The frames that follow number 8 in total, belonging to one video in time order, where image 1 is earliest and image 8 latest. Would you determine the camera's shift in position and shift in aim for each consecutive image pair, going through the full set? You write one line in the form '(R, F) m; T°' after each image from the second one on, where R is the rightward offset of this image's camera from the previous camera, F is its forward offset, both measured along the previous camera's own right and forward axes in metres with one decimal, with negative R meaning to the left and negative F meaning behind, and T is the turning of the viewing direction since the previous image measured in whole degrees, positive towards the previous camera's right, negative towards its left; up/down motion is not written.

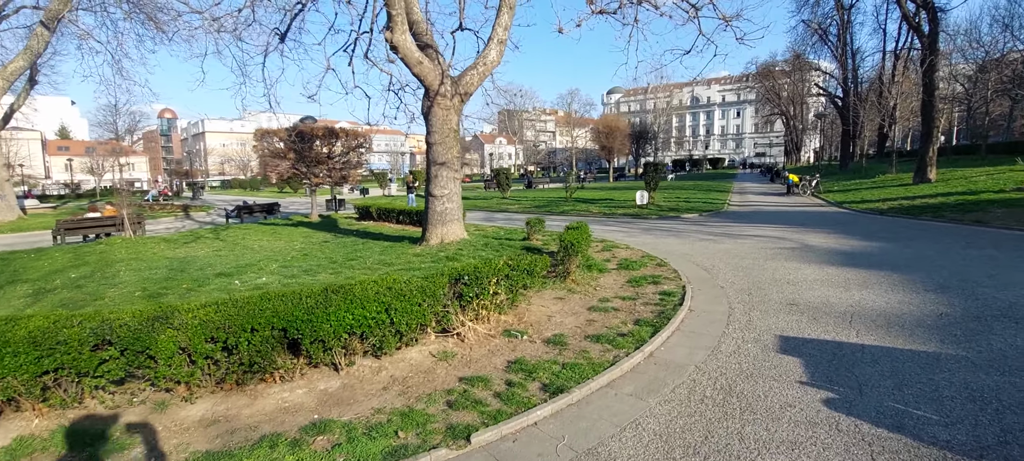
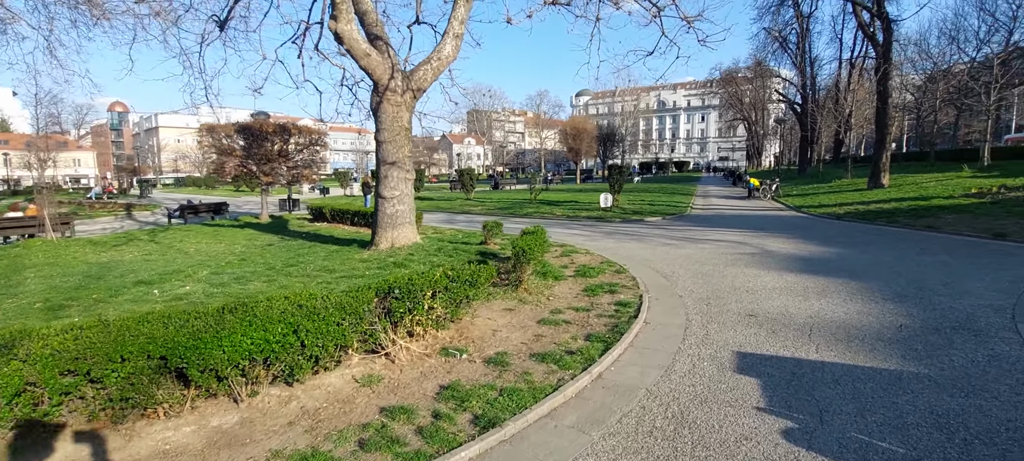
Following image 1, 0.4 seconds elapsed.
(+0.3, +0.5) m; +3°
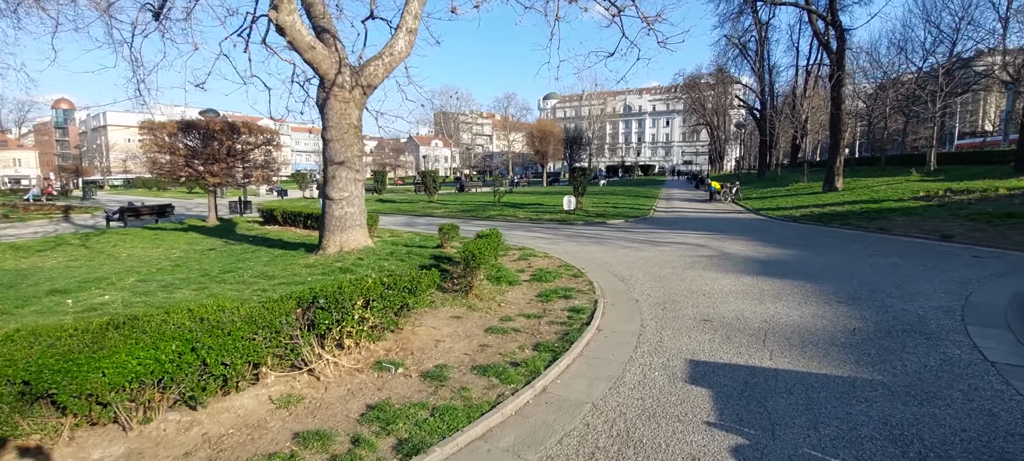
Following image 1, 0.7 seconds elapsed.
(+0.3, +0.3) m; +3°
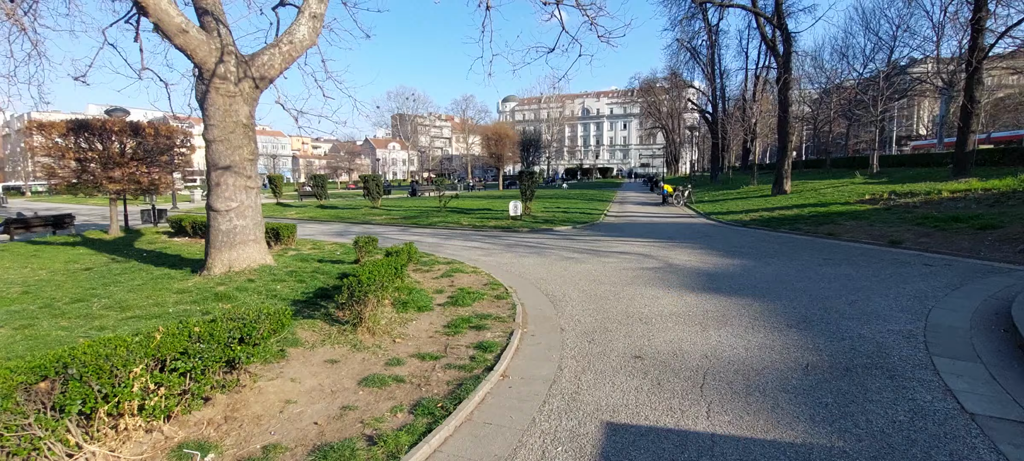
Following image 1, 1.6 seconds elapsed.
(+0.7, +1.1) m; +4°
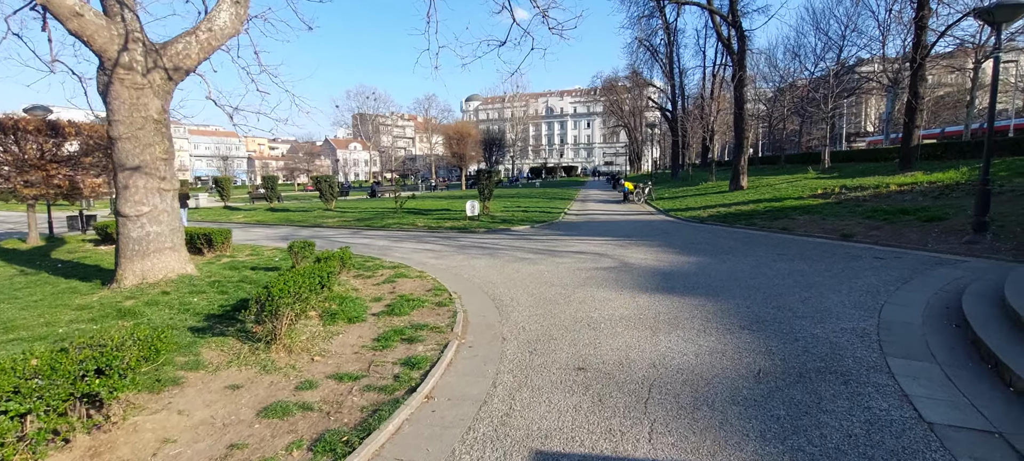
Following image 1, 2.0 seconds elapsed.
(+0.3, +0.5) m; +4°
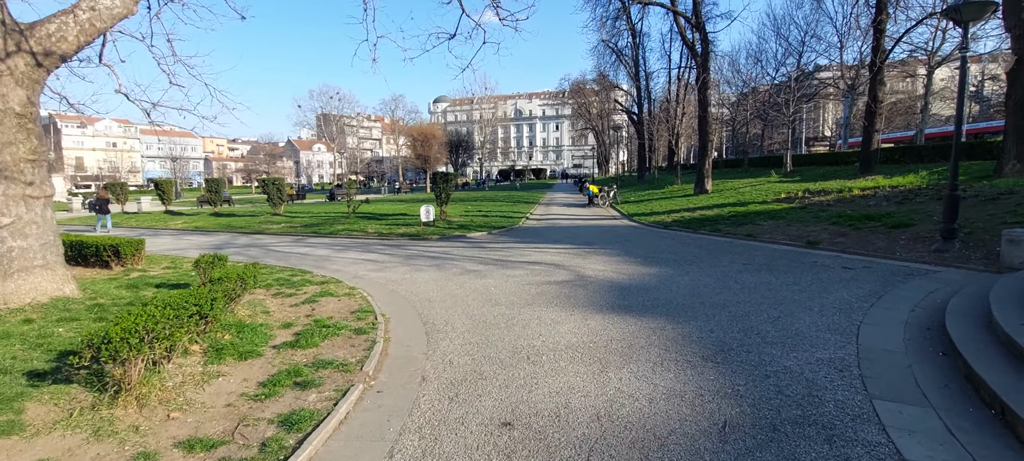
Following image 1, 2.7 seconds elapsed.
(+0.4, +0.9) m; +3°
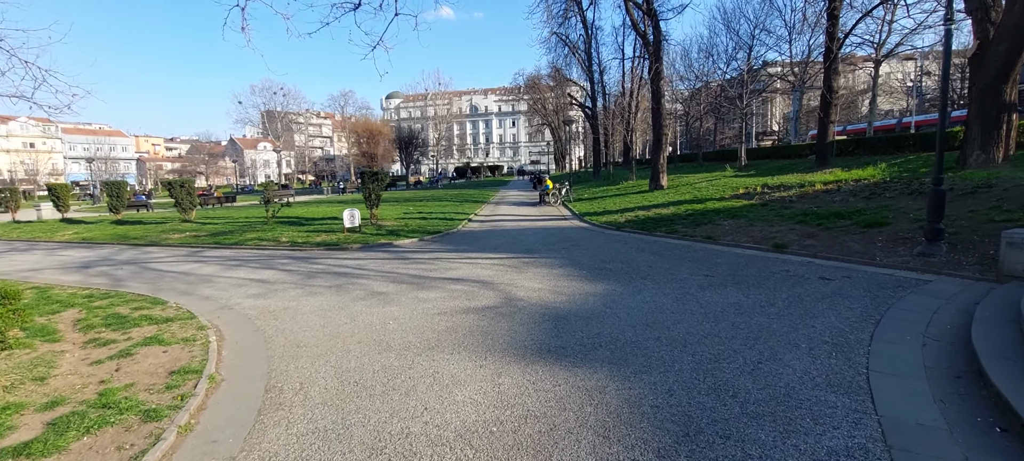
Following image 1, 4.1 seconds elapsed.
(+0.7, +1.7) m; +4°
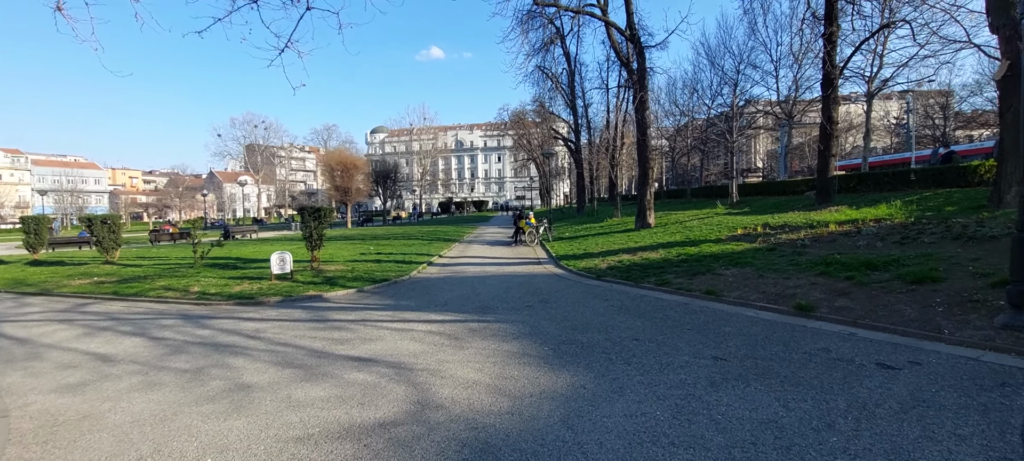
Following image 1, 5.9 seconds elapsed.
(+0.6, +2.2) m; +1°
